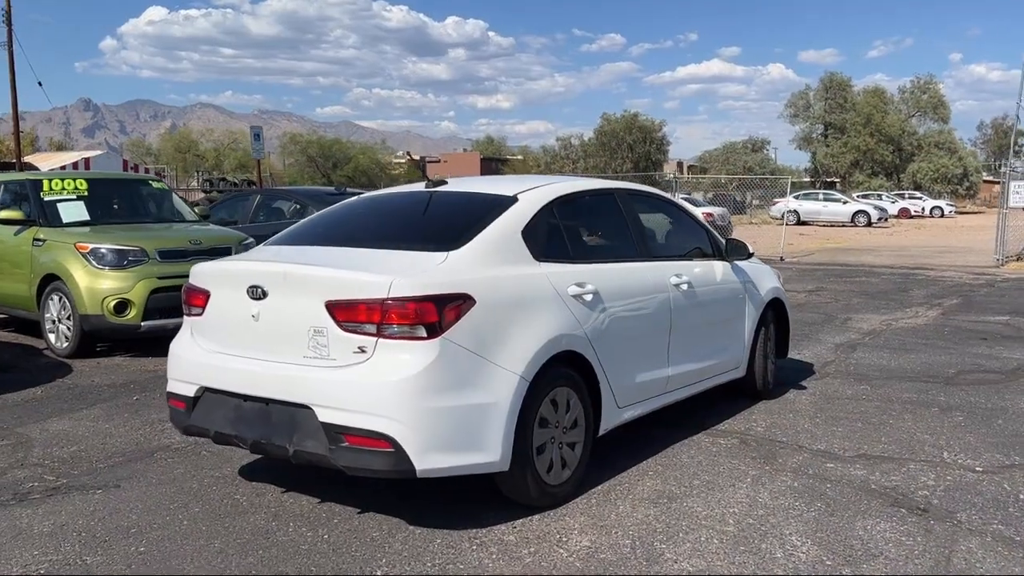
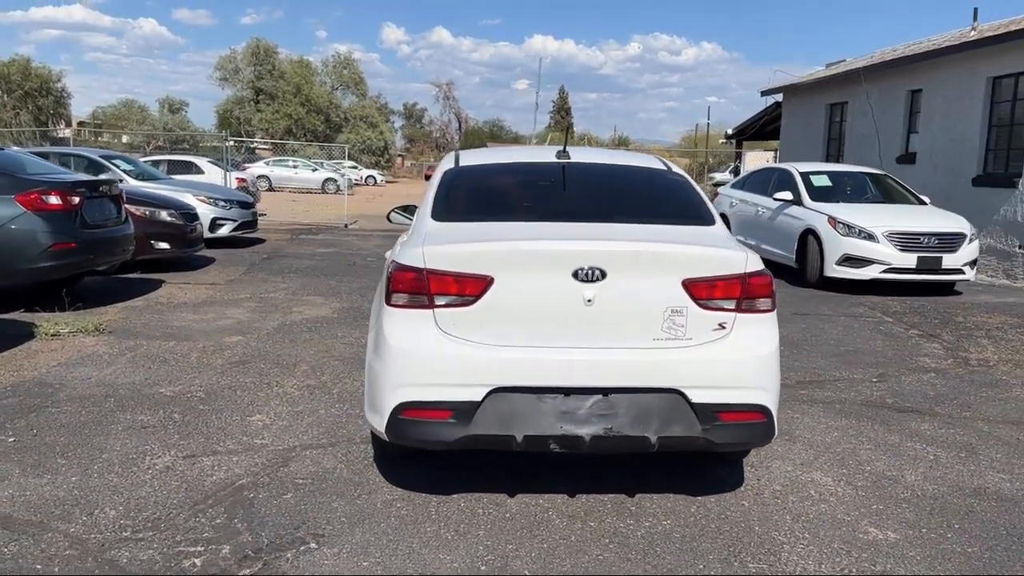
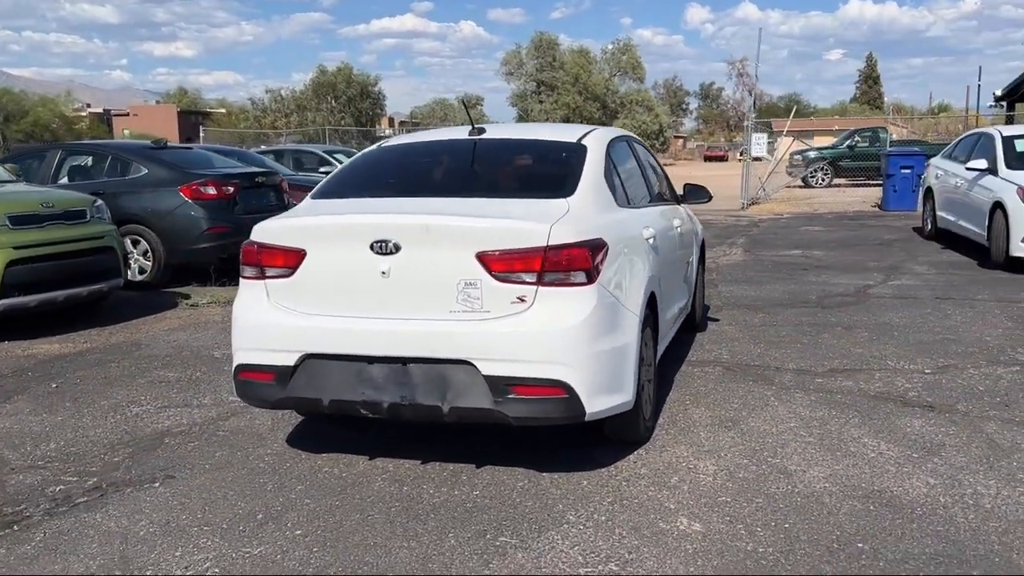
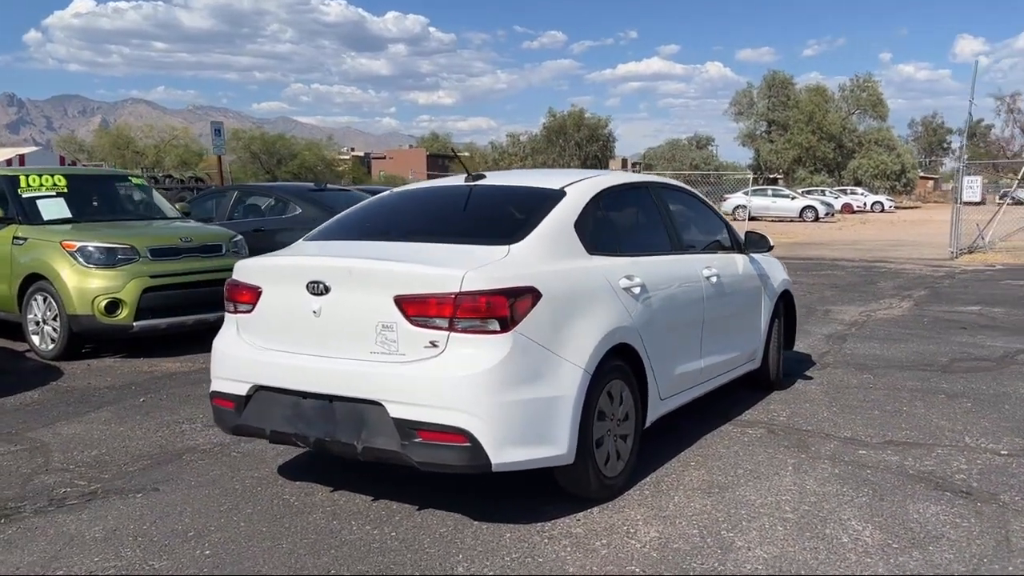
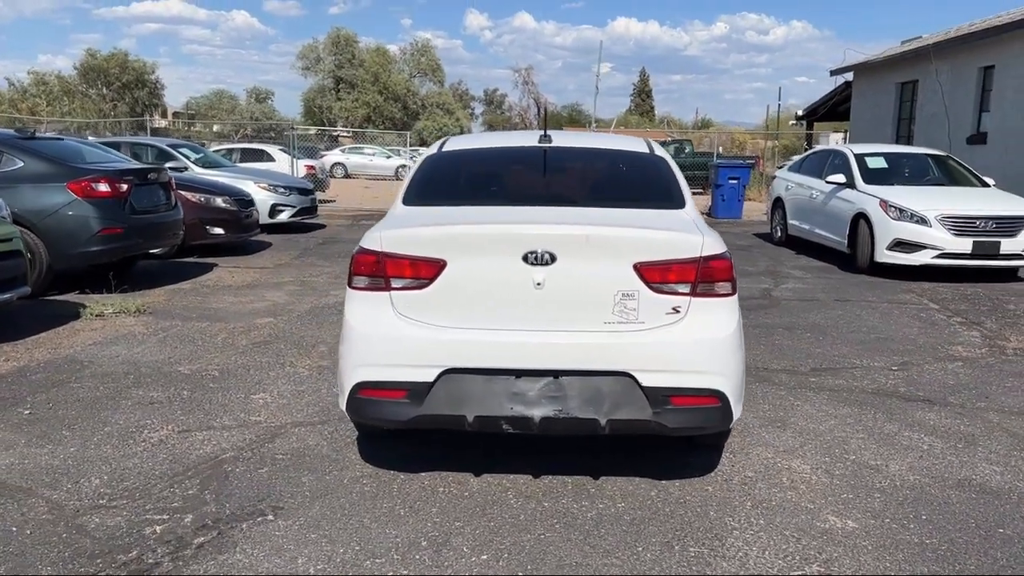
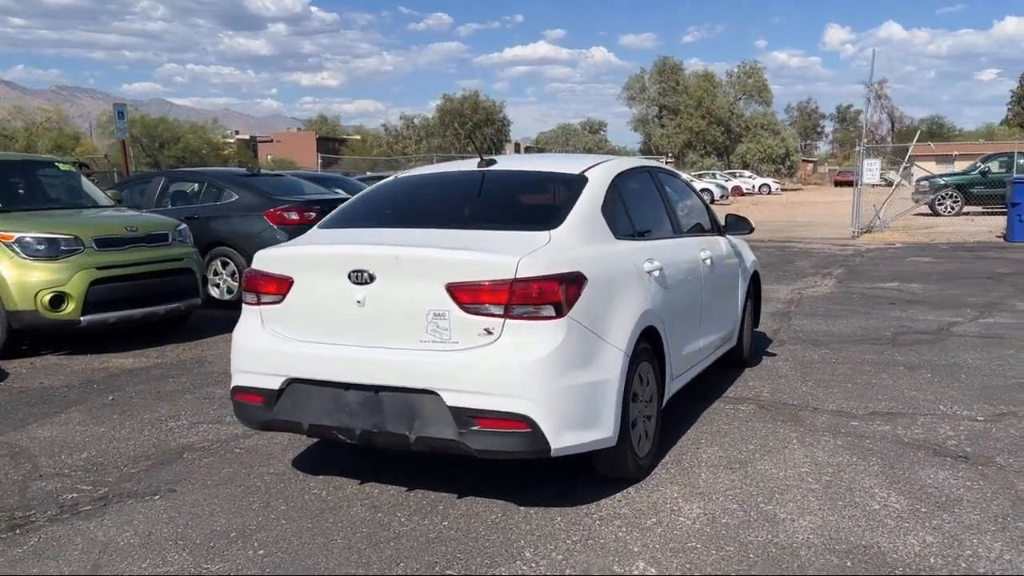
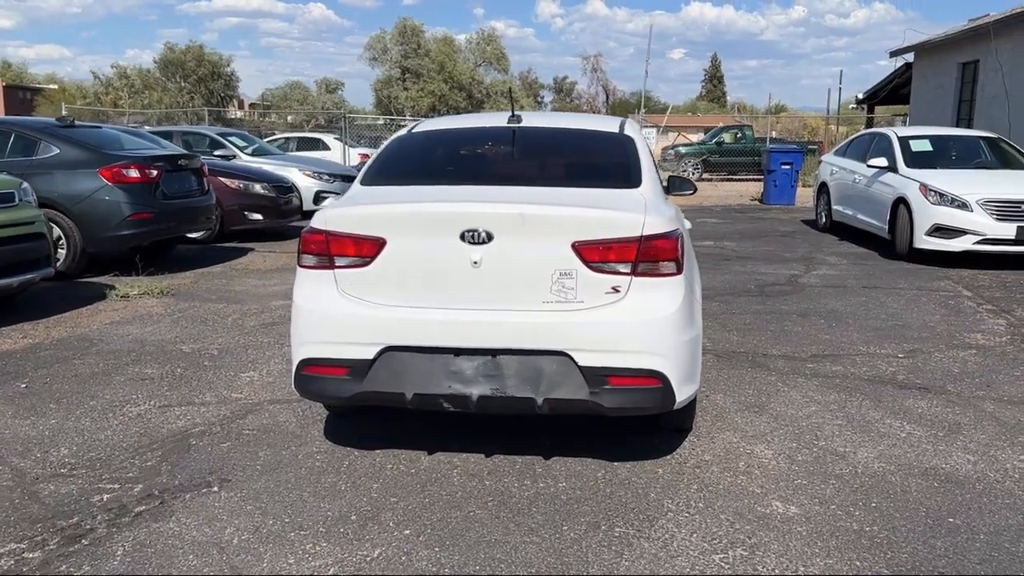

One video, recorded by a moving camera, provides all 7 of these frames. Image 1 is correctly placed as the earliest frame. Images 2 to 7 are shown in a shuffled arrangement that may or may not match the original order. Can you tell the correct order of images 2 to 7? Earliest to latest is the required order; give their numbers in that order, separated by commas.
4, 6, 3, 7, 5, 2
